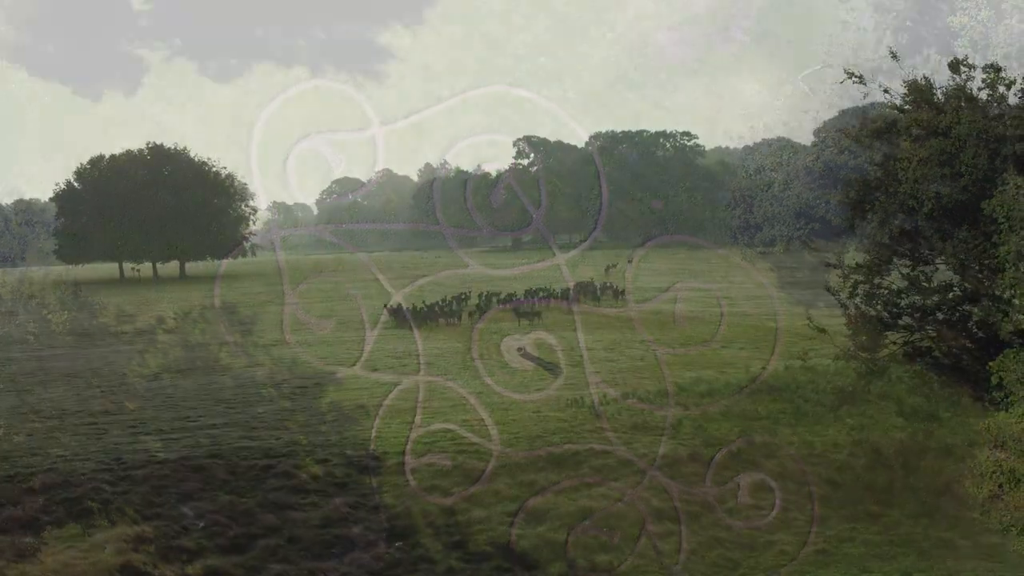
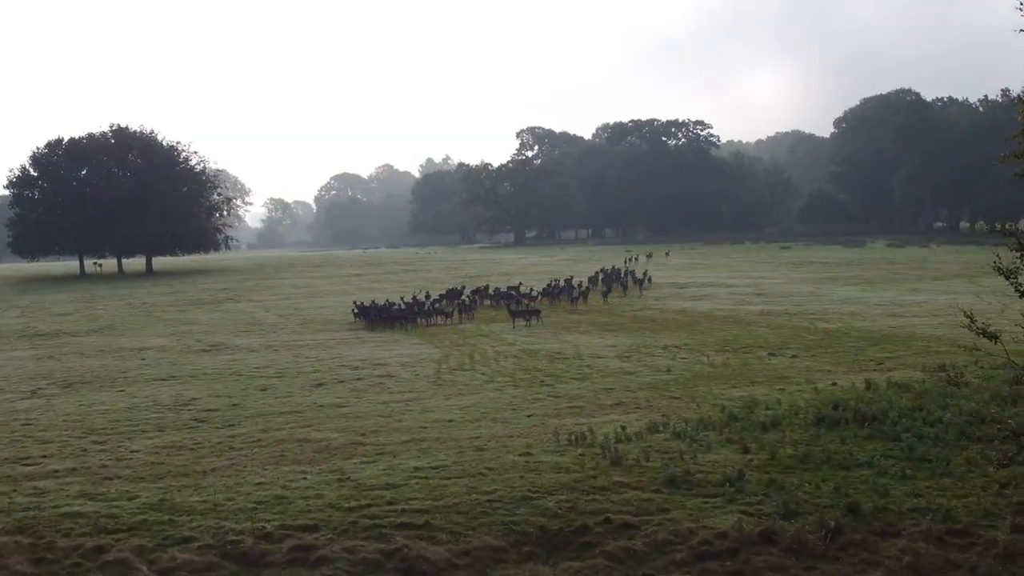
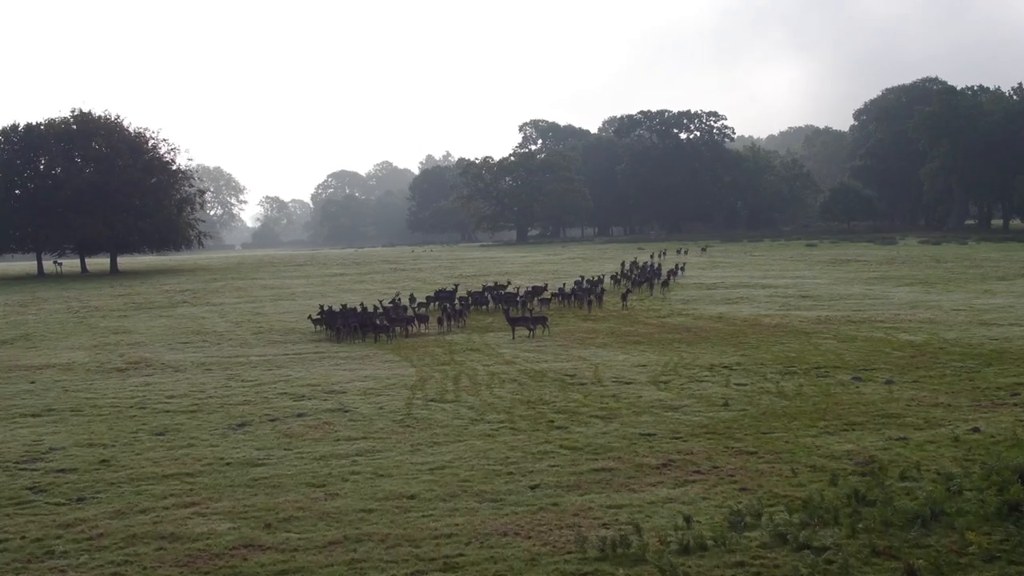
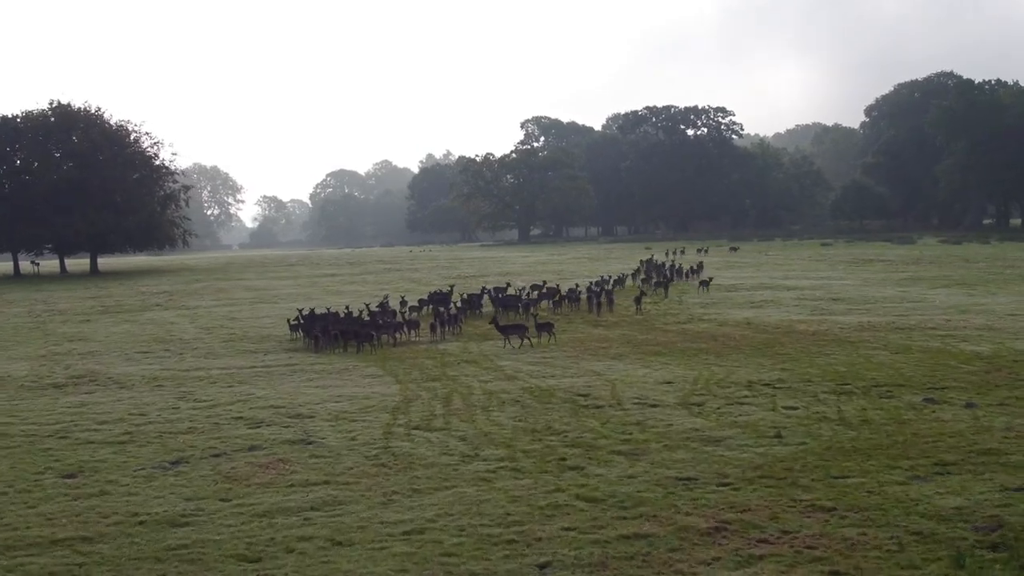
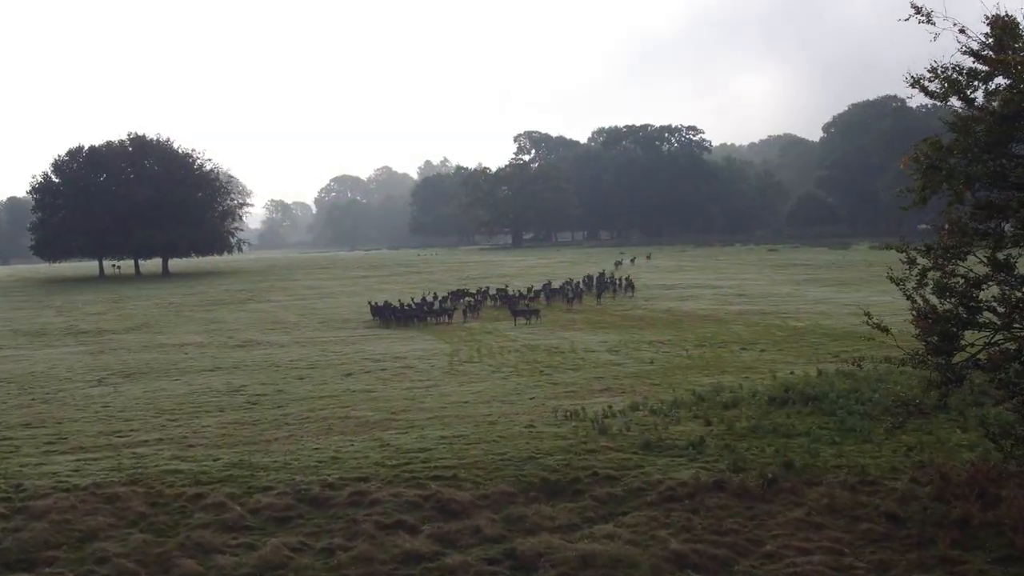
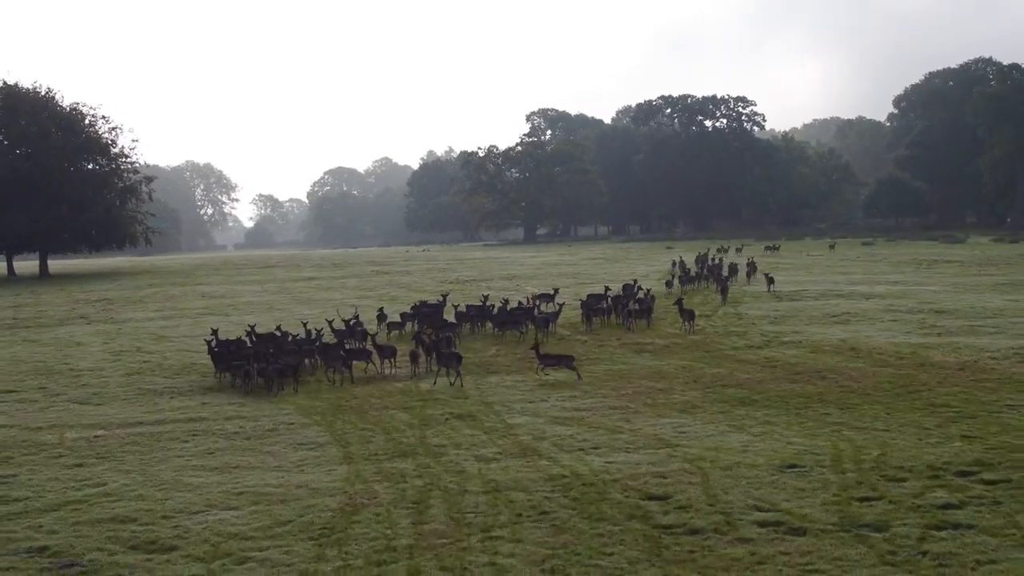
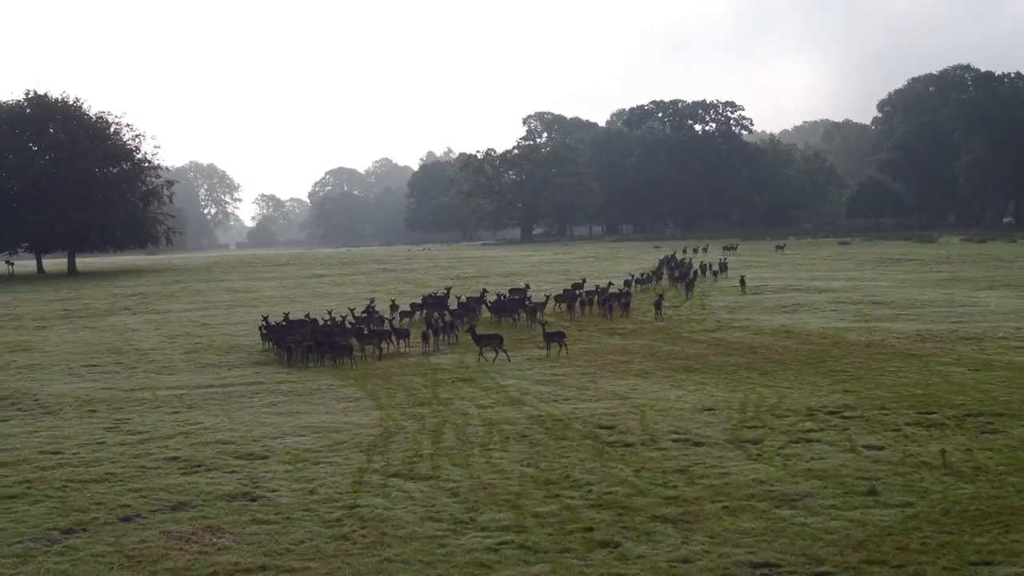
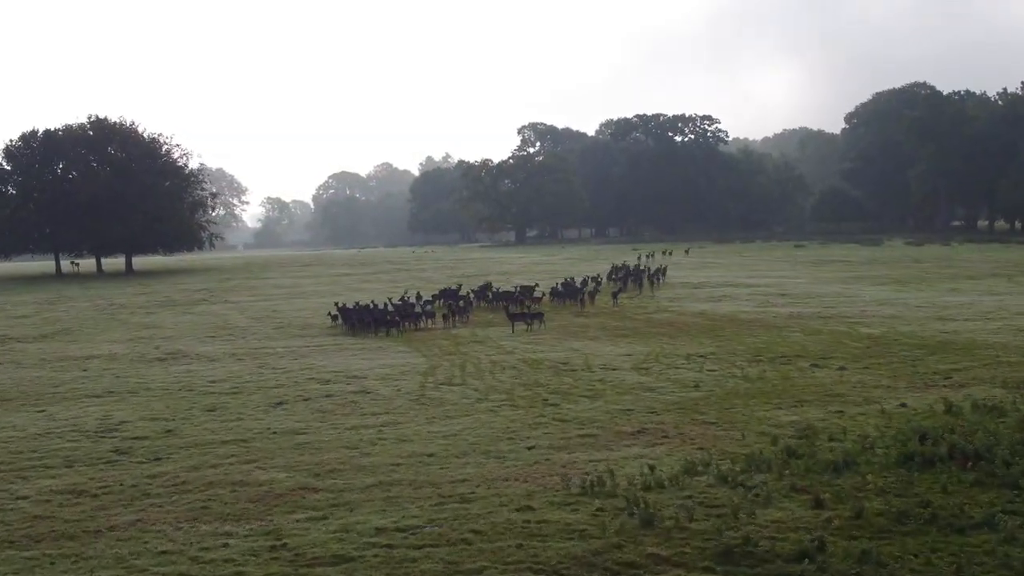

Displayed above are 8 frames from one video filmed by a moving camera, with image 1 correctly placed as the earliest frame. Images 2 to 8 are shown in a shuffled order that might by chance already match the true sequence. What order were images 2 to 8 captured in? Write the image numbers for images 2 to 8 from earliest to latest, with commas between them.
5, 2, 8, 3, 4, 7, 6
